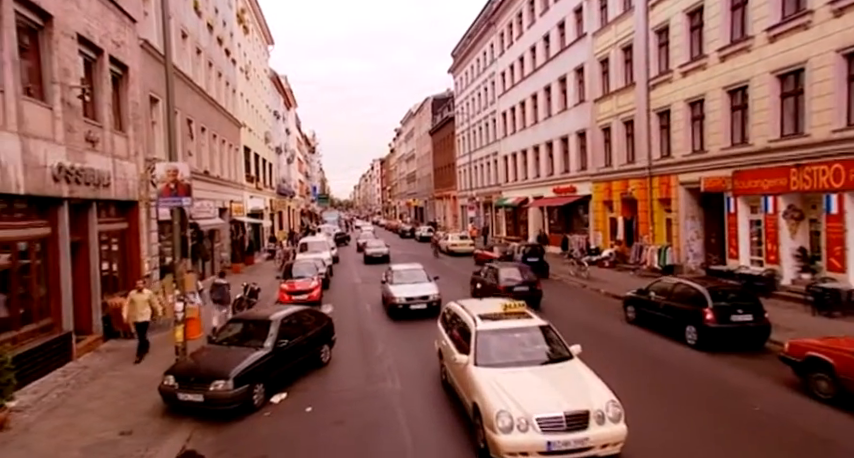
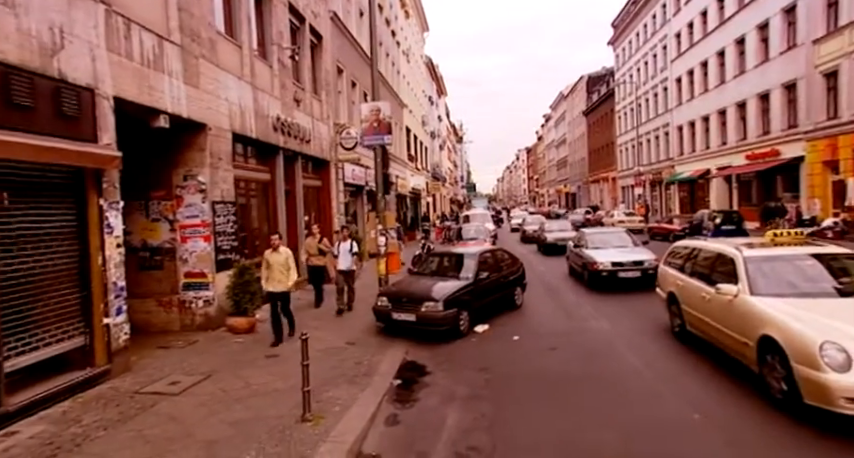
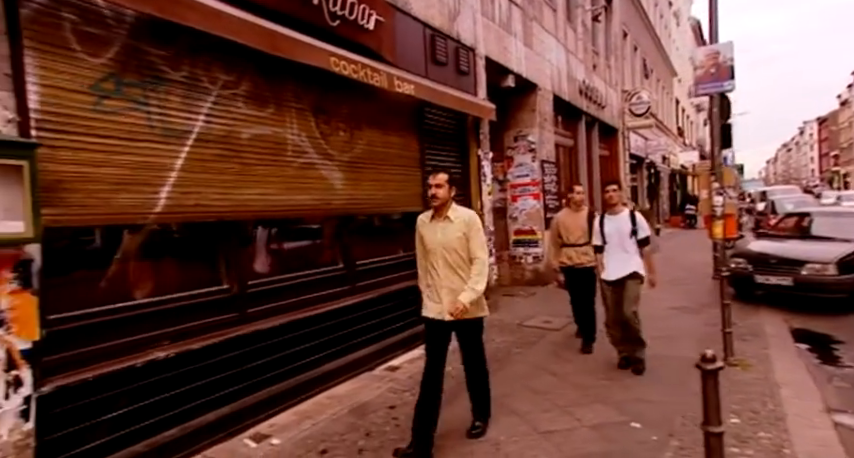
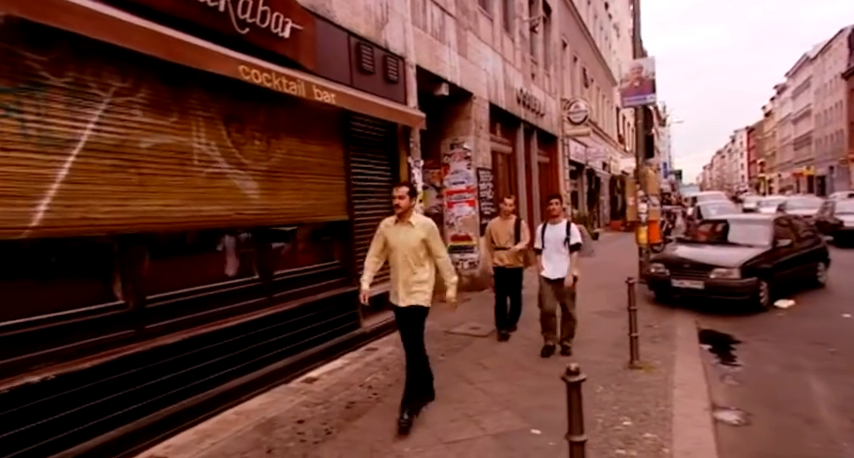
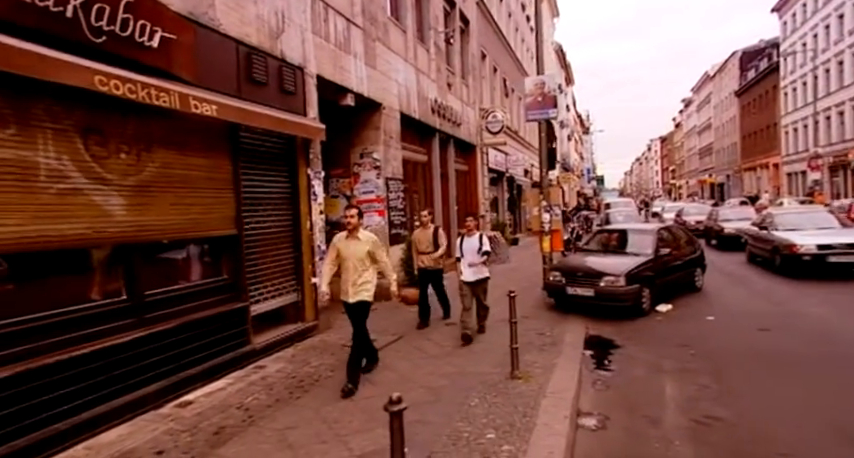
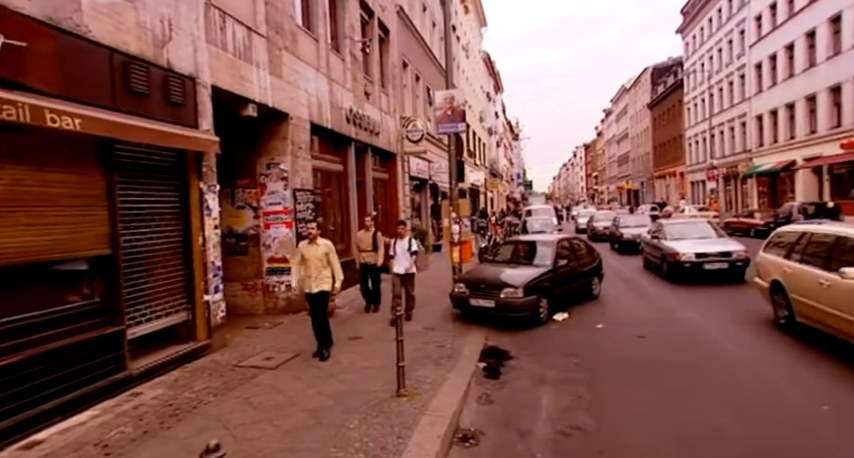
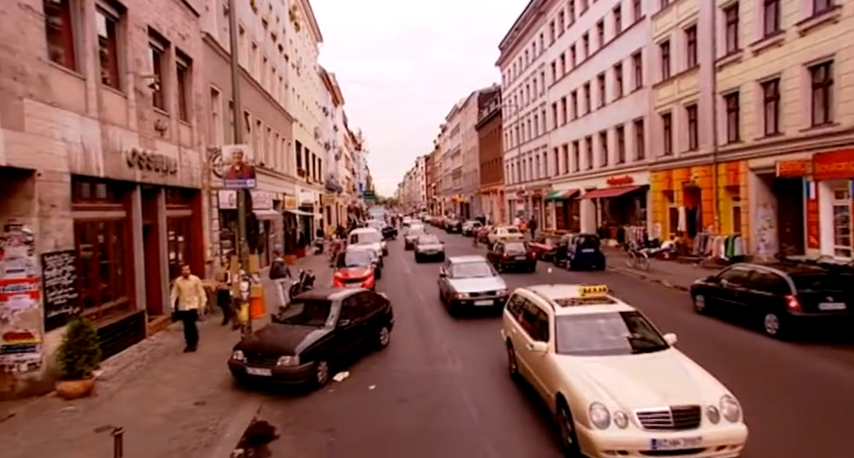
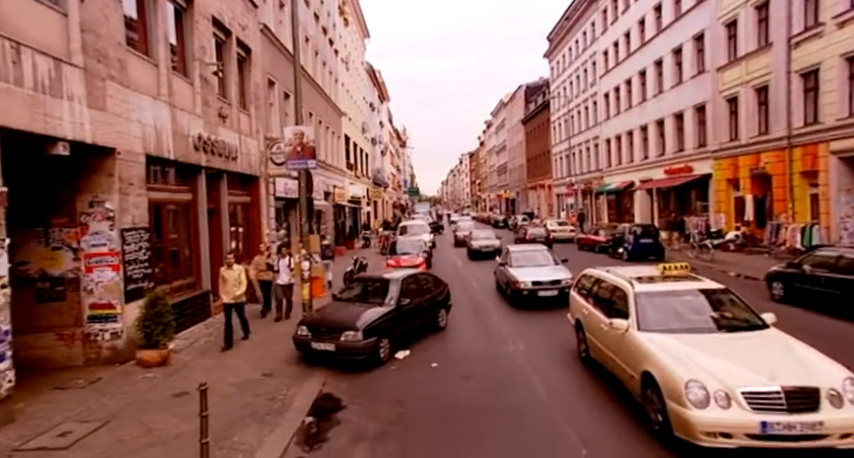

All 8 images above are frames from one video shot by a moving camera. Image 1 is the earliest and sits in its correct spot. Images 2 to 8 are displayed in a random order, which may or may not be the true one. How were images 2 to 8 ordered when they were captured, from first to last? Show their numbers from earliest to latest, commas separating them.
7, 8, 2, 6, 5, 4, 3
